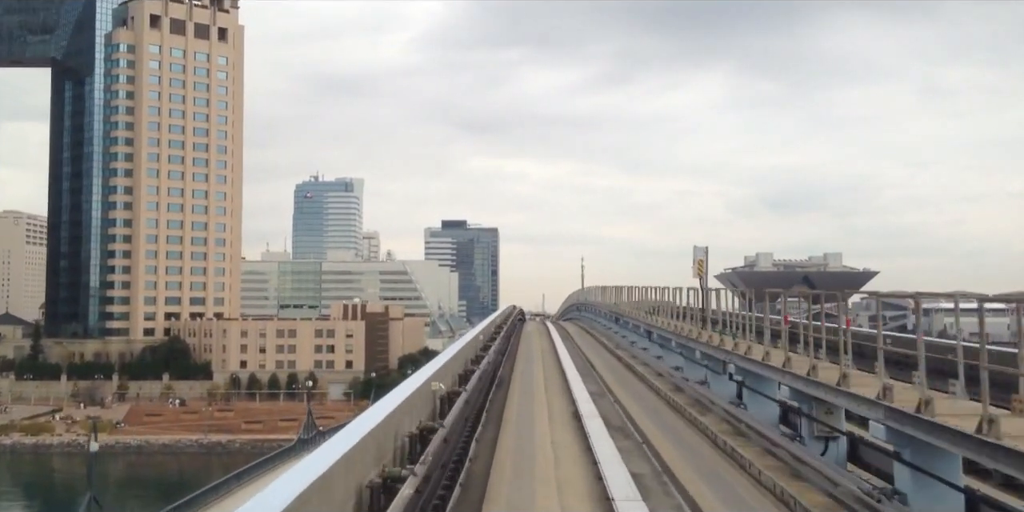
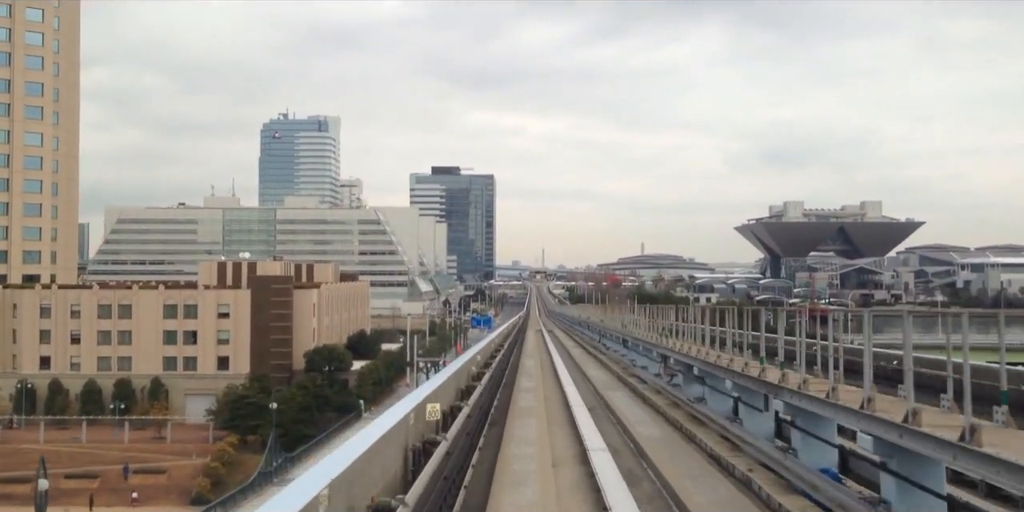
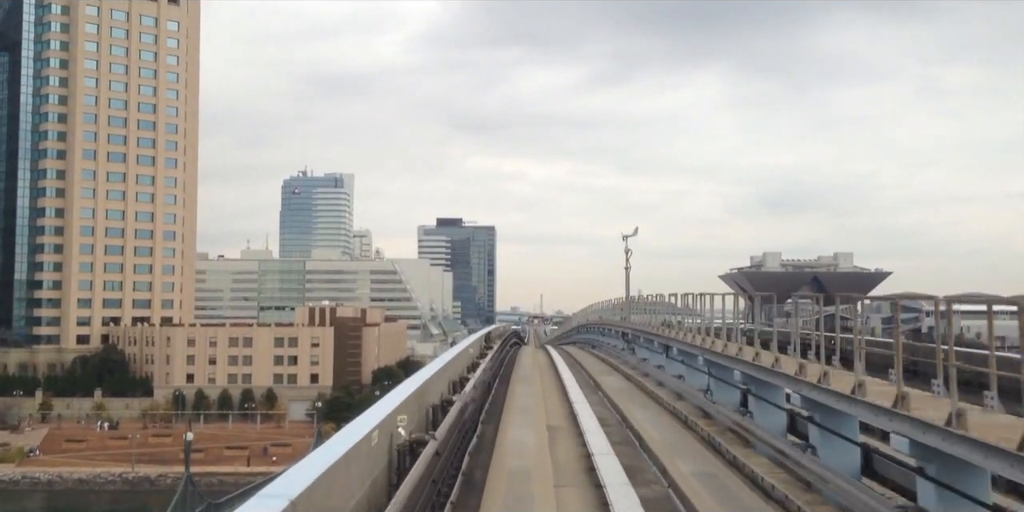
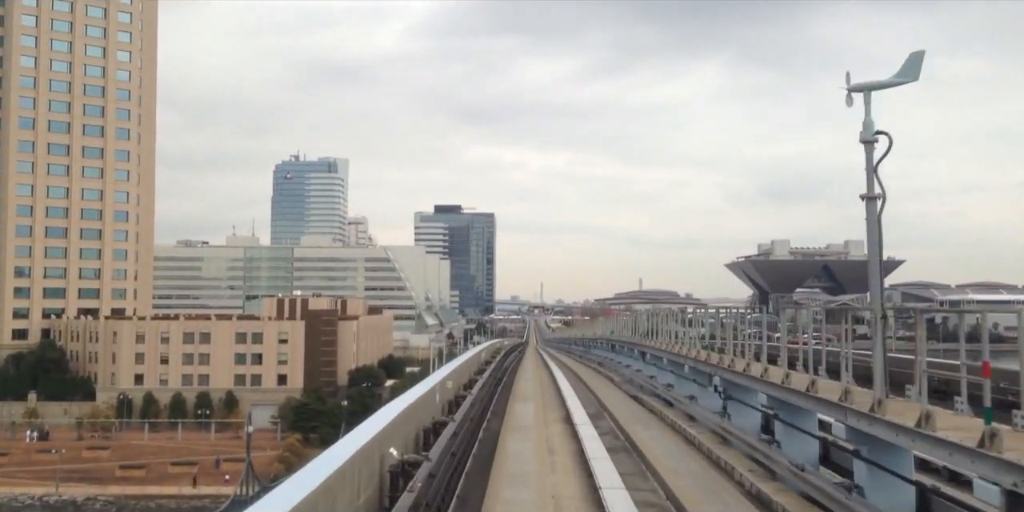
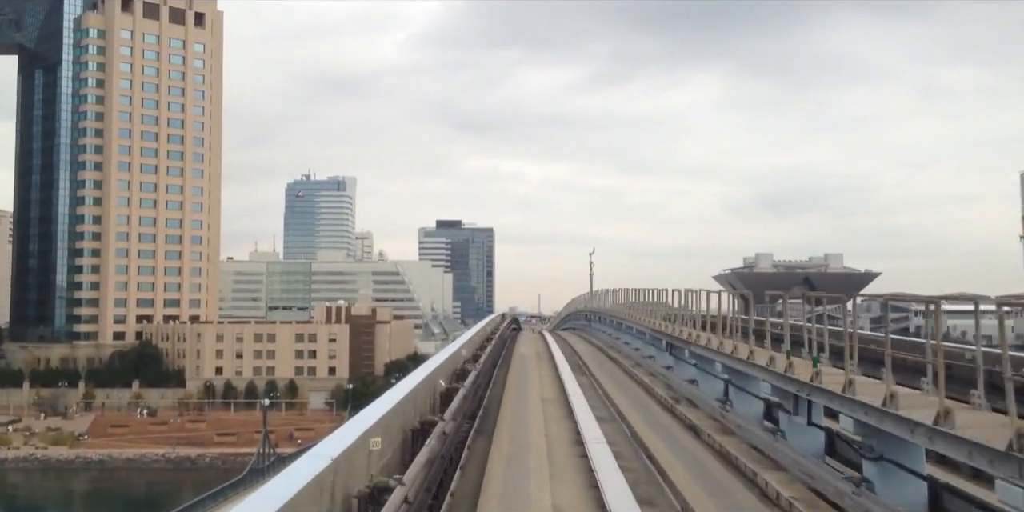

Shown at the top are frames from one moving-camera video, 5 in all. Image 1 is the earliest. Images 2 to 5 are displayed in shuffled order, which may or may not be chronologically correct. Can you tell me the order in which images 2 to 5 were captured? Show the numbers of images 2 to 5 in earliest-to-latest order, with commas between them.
5, 3, 4, 2
